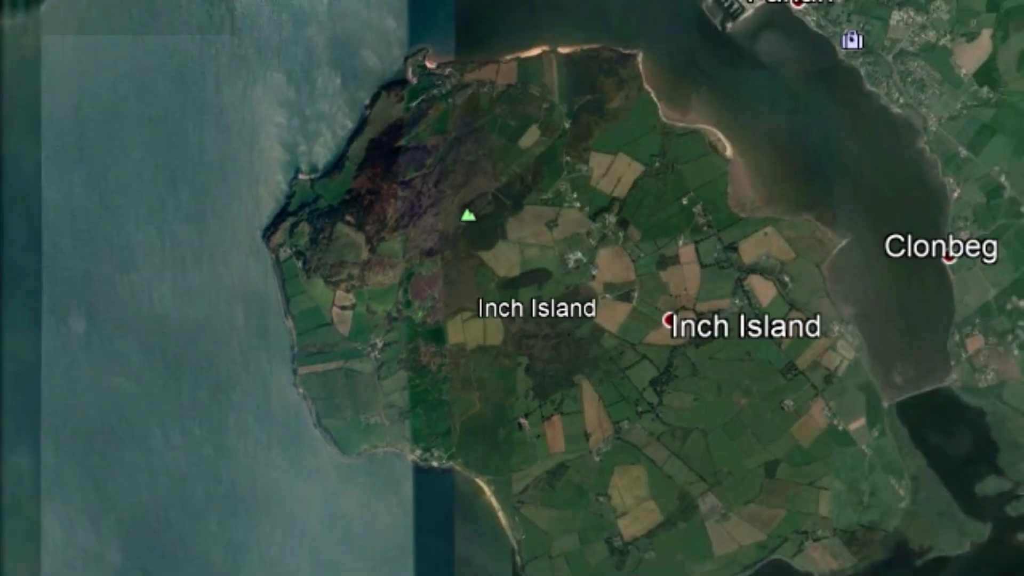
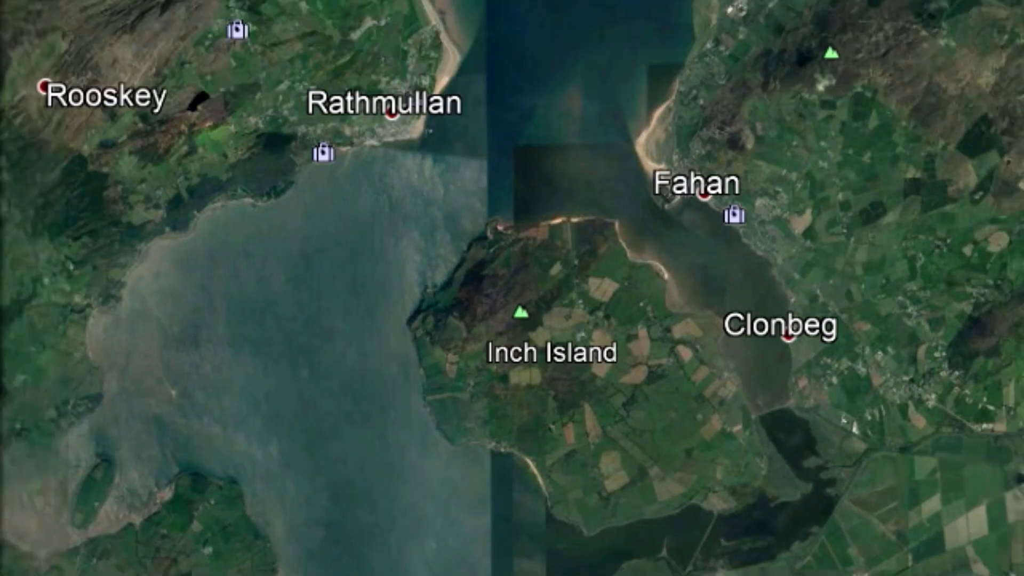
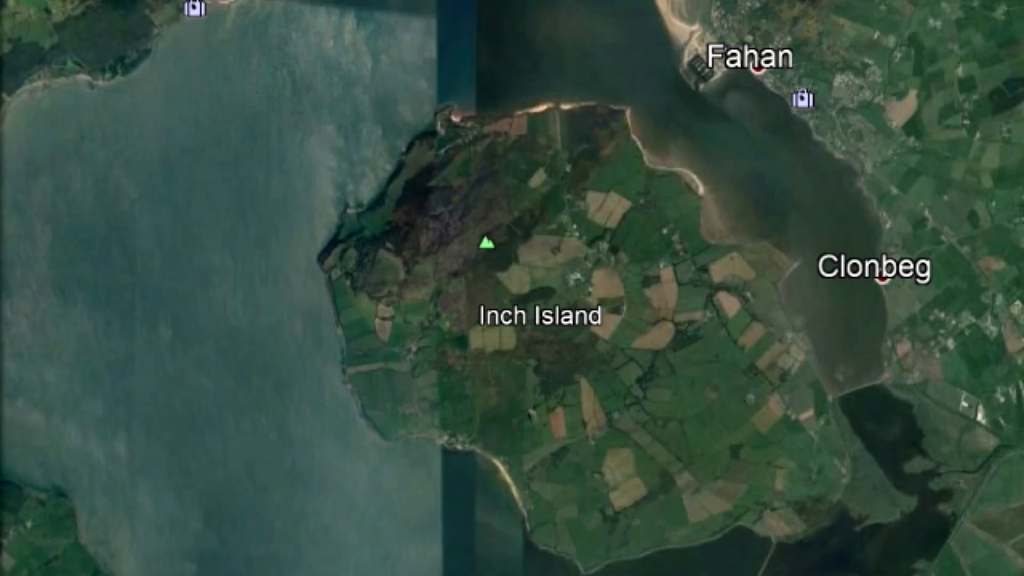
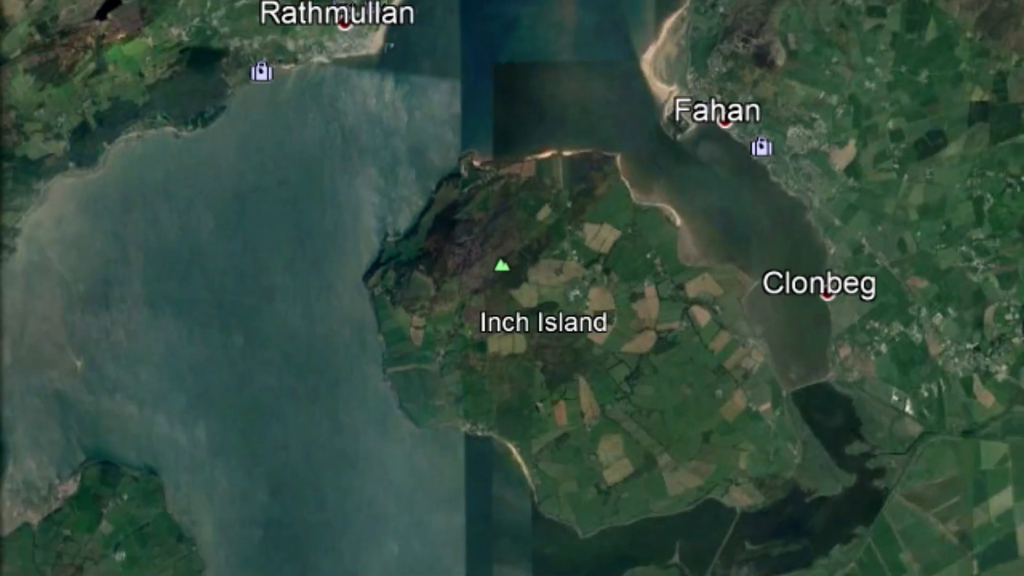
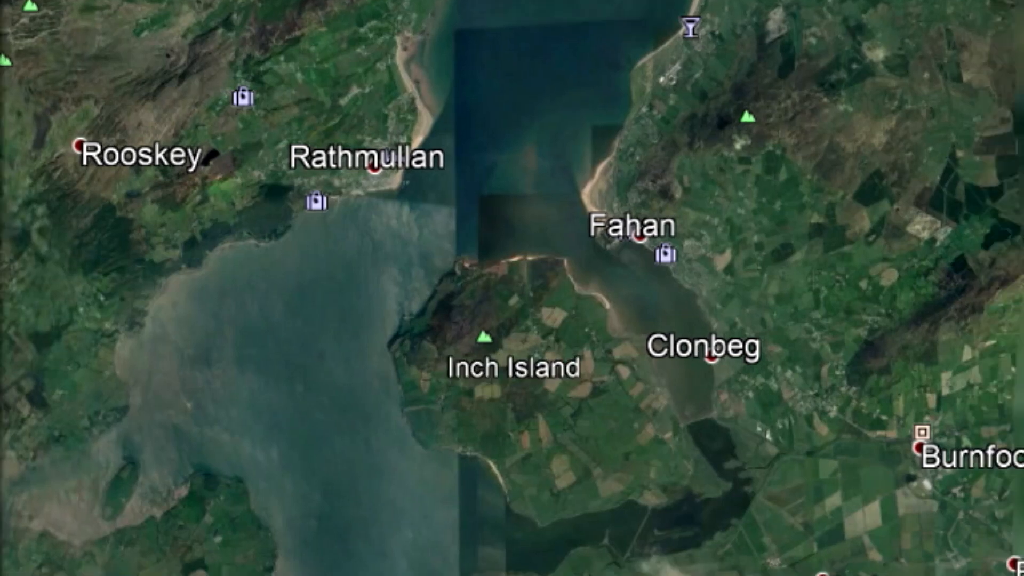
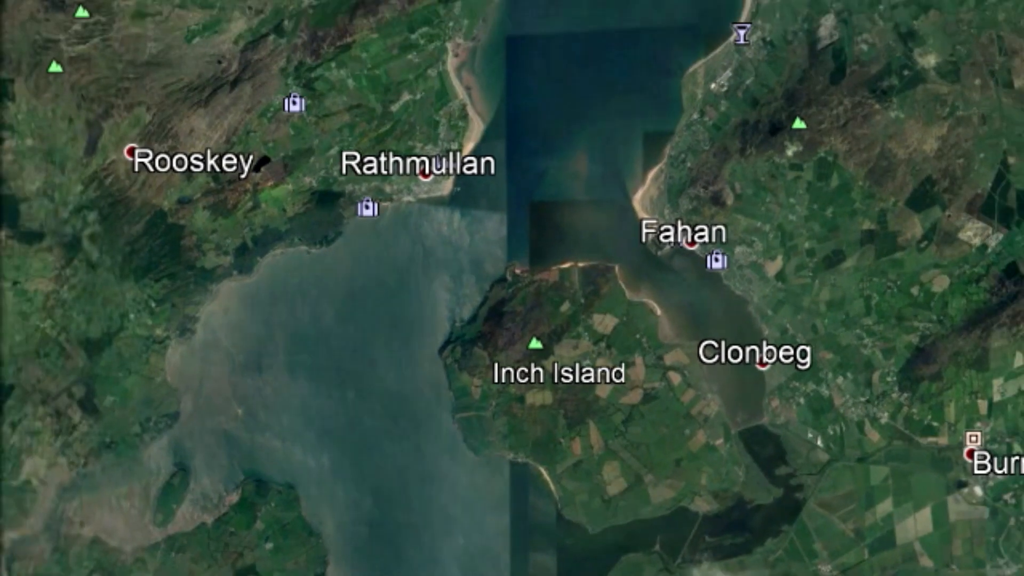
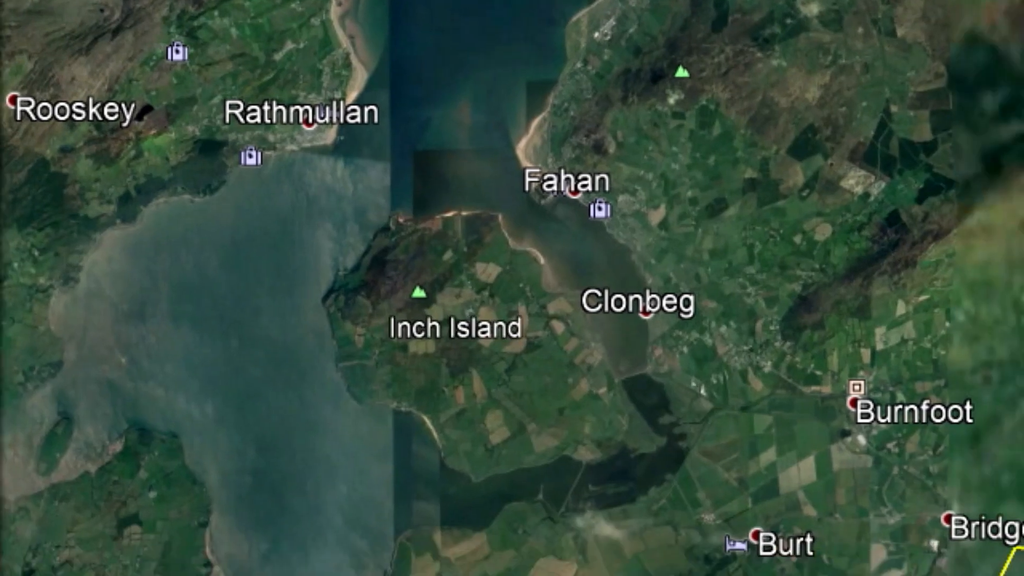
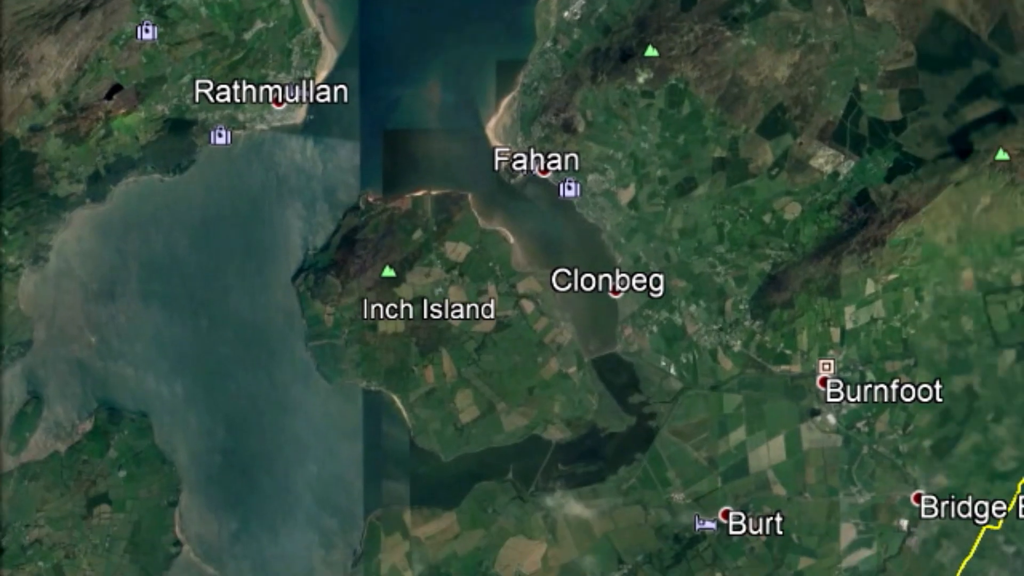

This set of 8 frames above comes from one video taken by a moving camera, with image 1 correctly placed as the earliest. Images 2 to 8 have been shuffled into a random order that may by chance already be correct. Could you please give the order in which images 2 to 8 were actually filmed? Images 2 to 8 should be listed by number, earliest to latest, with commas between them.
3, 4, 2, 6, 5, 7, 8
